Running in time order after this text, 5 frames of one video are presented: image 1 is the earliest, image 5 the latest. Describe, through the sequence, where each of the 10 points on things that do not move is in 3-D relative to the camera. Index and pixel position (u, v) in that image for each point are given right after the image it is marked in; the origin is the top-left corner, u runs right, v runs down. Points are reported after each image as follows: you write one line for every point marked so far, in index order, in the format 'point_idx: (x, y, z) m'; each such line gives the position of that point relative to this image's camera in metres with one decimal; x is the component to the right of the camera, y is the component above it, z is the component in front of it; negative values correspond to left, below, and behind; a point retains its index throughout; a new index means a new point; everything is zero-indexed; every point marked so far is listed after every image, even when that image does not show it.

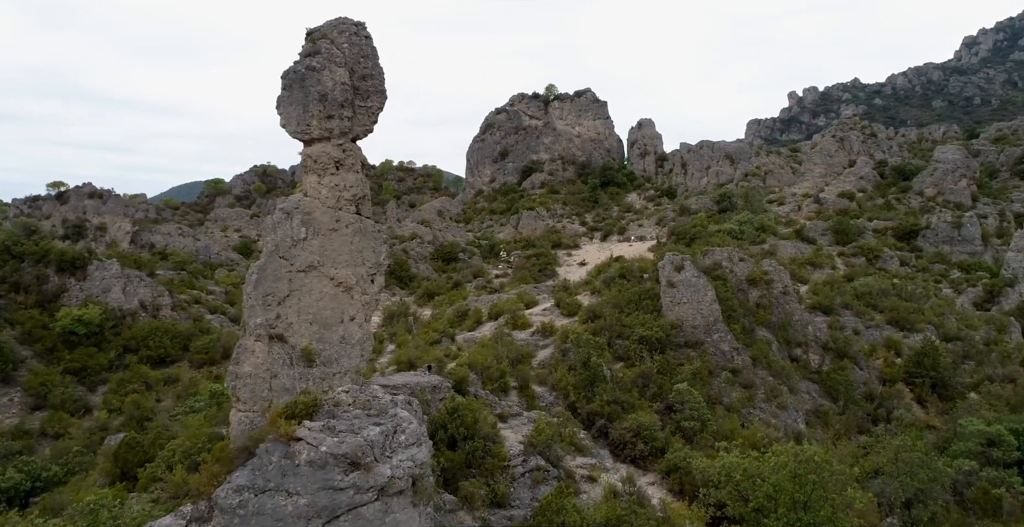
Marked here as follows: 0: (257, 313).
0: (-3.4, -0.7, +8.0) m
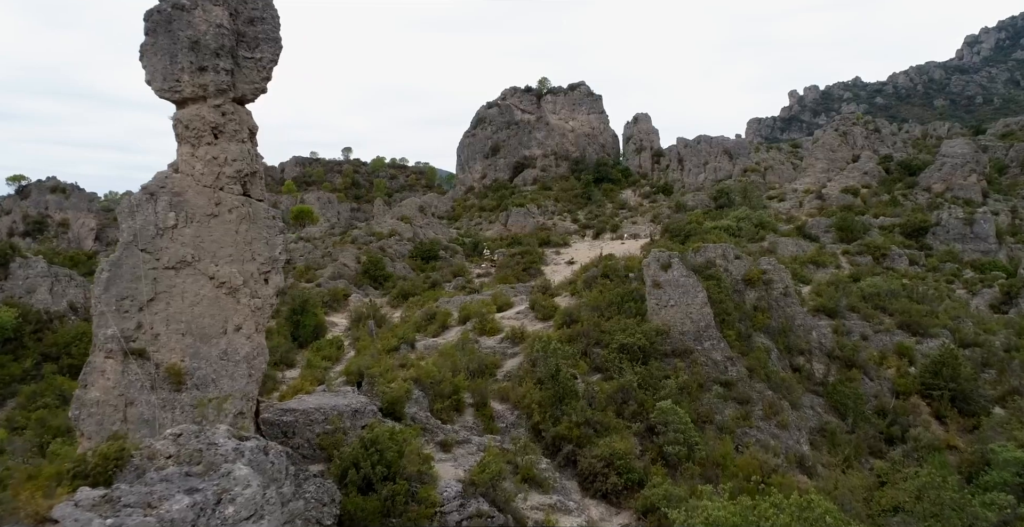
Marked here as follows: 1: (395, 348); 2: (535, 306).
0: (-4.2, -0.6, +6.2) m
1: (-2.9, -2.1, +14.8) m
2: (+0.6, -1.1, +15.7) m
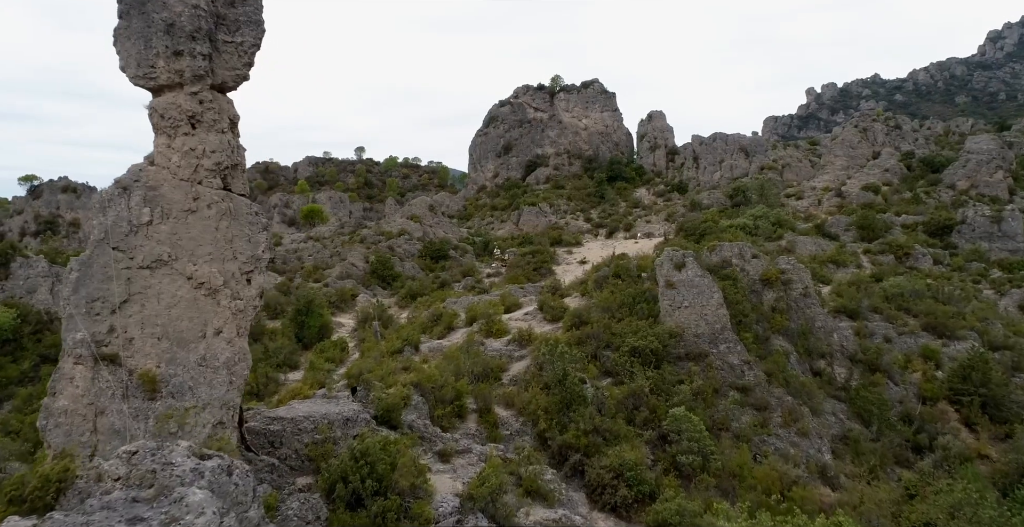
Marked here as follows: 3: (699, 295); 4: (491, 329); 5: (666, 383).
0: (-4.2, -0.6, +5.8) m
1: (-2.7, -2.1, +14.4) m
2: (+0.8, -1.1, +15.2) m
3: (+4.1, -0.7, +13.2) m
4: (-0.5, -1.6, +14.4) m
5: (+2.9, -2.3, +11.5) m
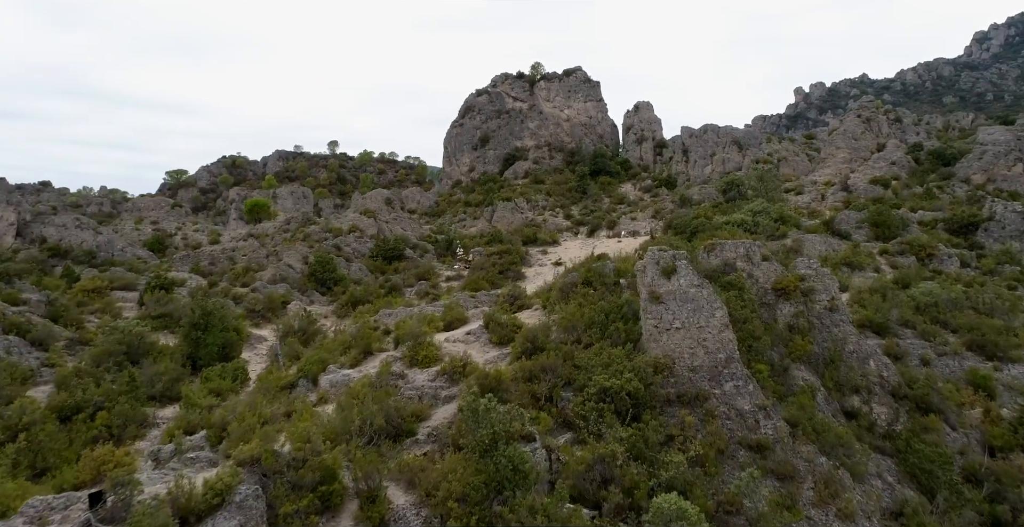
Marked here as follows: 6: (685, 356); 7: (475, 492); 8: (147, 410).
0: (-5.2, -0.7, +2.1) m
1: (-3.9, -2.1, +10.7) m
2: (-0.4, -1.2, +11.6) m
3: (+2.9, -0.8, +9.6) m
4: (-1.7, -1.6, +10.7) m
5: (+1.8, -2.4, +7.9) m
6: (+2.7, -1.4, +9.3) m
7: (-0.4, -2.5, +6.7) m
8: (-7.3, -2.9, +12.0) m
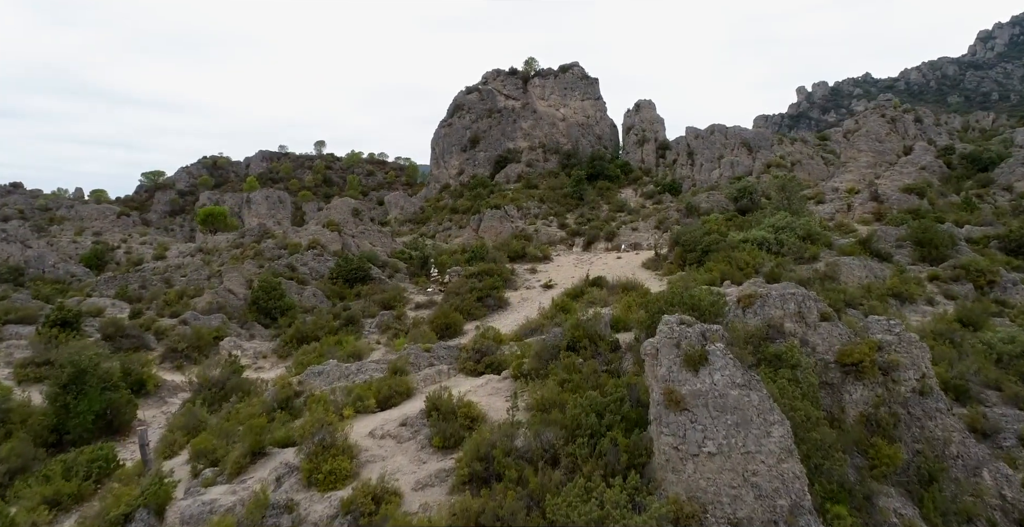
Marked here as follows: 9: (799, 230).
0: (-5.9, -1.5, -1.4) m
1: (-4.5, -3.0, +7.2) m
2: (-1.0, -2.0, +8.1) m
3: (+2.3, -1.6, +6.1) m
4: (-2.3, -2.5, +7.3) m
5: (+1.2, -3.2, +4.4) m
6: (+2.1, -2.2, +5.8) m
7: (-1.1, -3.4, +3.2) m
8: (-7.9, -3.8, +8.5) m
9: (+9.5, +1.1, +19.8) m
